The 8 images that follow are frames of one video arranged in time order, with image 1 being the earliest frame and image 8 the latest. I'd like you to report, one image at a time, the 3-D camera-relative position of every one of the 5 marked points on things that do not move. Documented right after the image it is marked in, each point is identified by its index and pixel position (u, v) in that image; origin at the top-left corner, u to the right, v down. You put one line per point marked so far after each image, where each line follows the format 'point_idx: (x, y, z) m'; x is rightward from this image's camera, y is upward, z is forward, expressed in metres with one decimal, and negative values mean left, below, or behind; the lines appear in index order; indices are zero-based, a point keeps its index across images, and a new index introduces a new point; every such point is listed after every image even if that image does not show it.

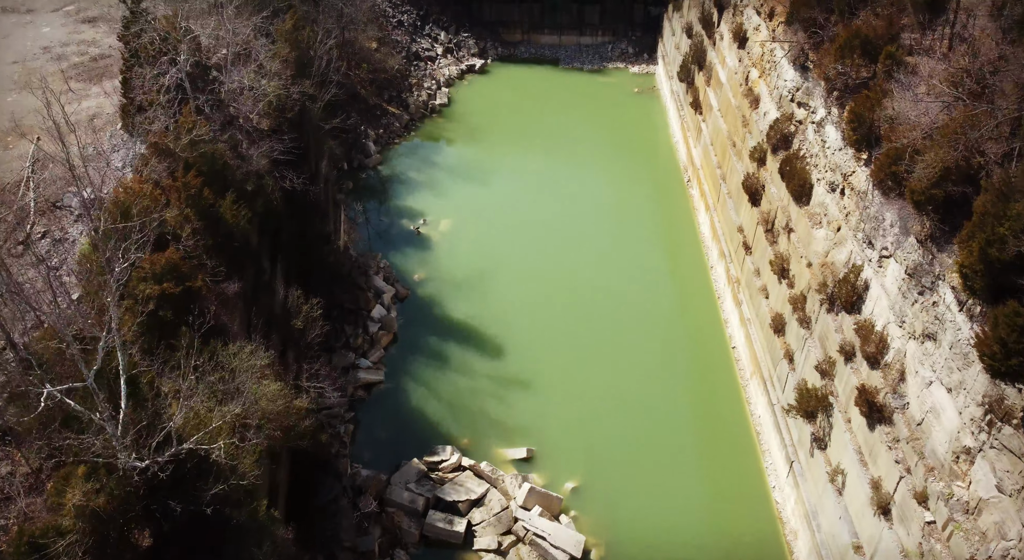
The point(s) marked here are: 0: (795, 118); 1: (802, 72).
0: (+6.7, +3.9, +17.8) m
1: (+6.8, +4.9, +17.7) m
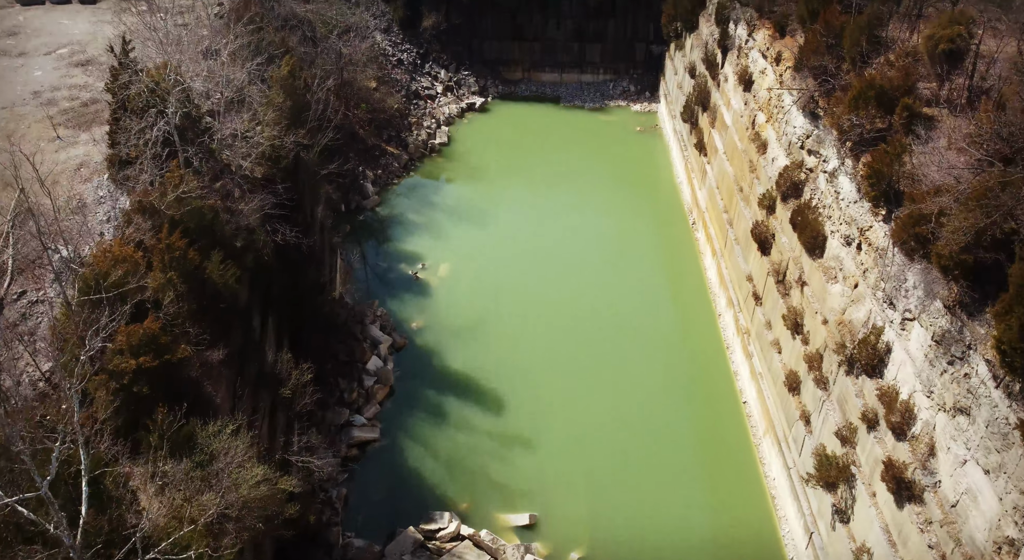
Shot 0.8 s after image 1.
0: (+6.7, +2.7, +17.3) m
1: (+6.8, +3.7, +17.2) m
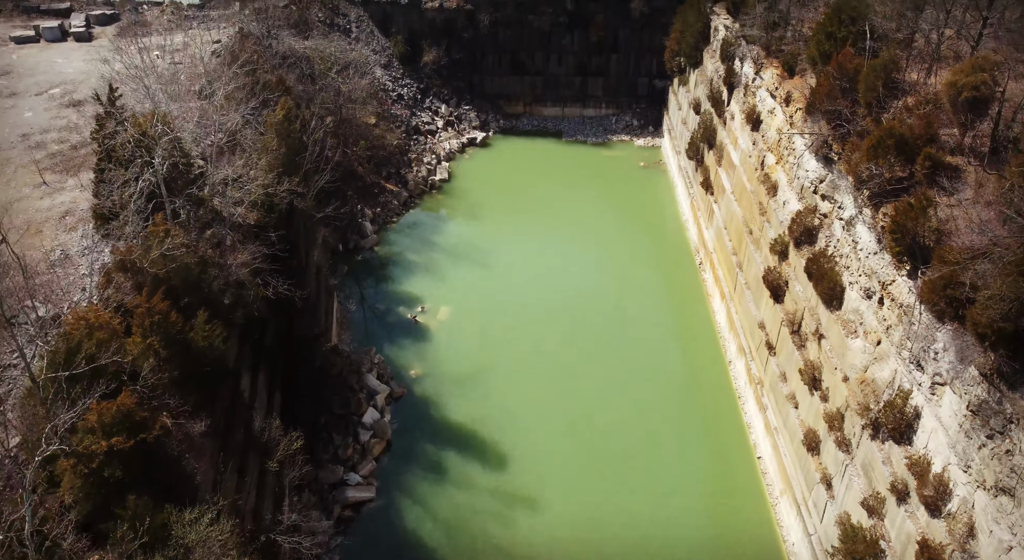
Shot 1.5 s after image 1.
0: (+6.8, +1.6, +16.6) m
1: (+6.9, +2.6, +16.6) m
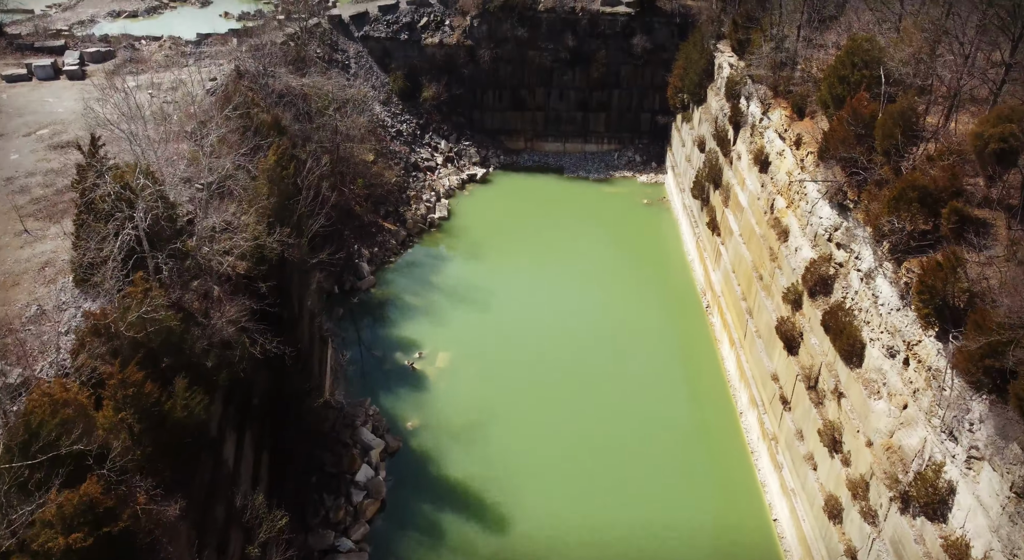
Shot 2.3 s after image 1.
0: (+6.8, +0.4, +15.9) m
1: (+6.9, +1.5, +15.9) m
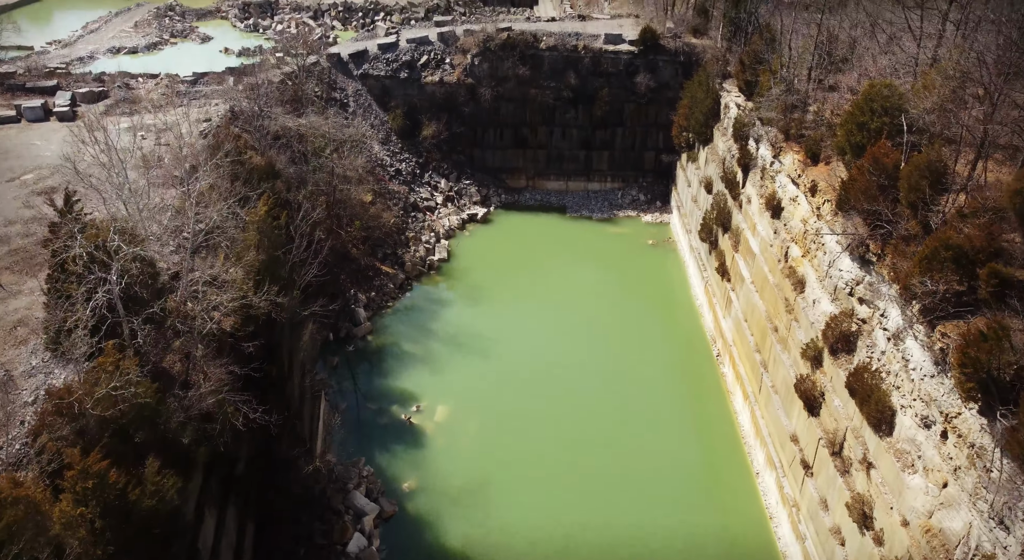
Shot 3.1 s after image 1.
0: (+6.9, -0.7, +15.0) m
1: (+7.0, +0.3, +15.0) m
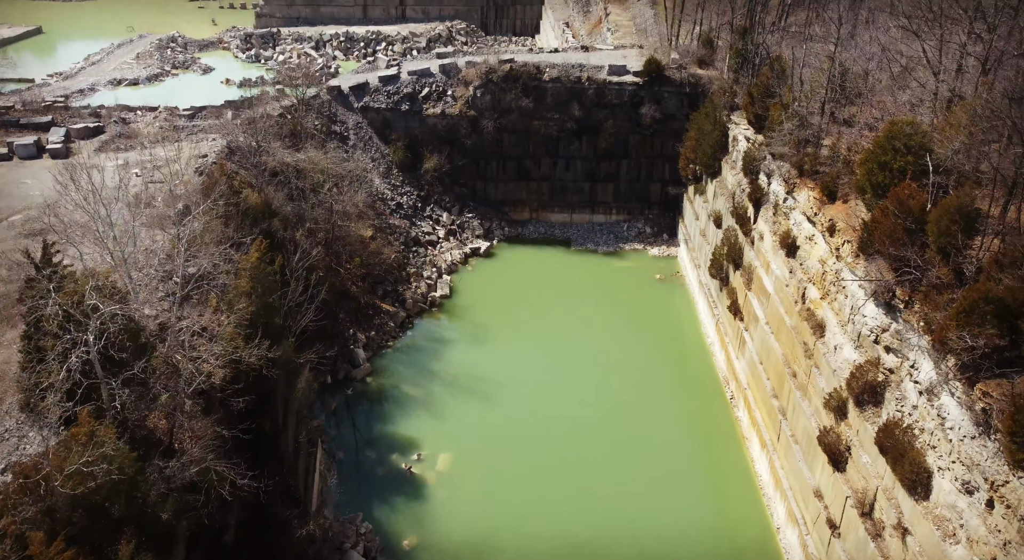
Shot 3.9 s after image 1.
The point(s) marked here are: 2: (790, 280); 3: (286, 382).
0: (+7.0, -1.6, +14.1) m
1: (+7.1, -0.6, +14.1) m
2: (+7.1, 0.0, +19.0) m
3: (-4.9, -2.3, +16.3) m
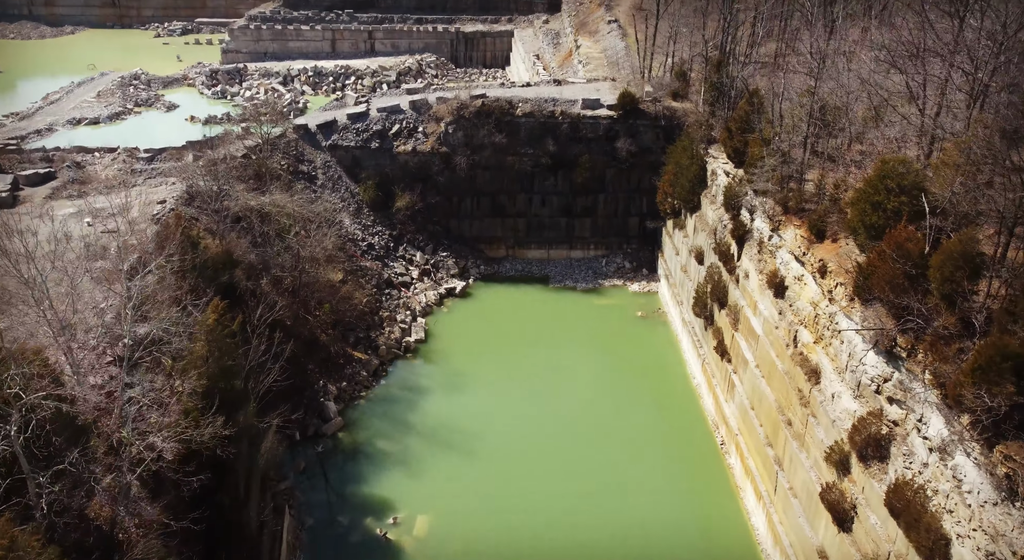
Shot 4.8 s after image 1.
0: (+6.7, -2.5, +13.3) m
1: (+6.8, -1.4, +13.4) m
2: (+6.6, -1.0, +18.3) m
3: (-5.3, -3.5, +15.1) m
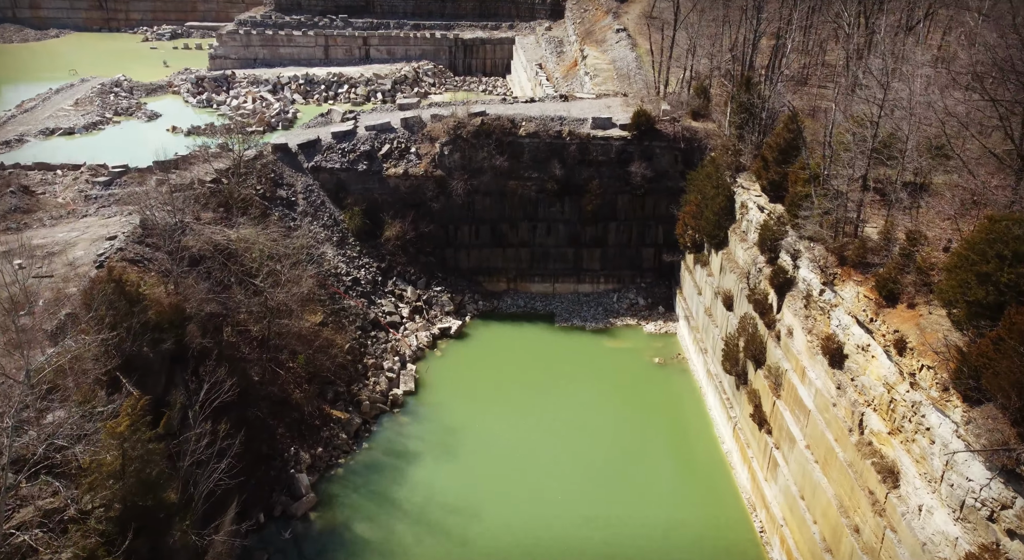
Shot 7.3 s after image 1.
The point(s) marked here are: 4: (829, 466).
0: (+6.8, -3.8, +10.1) m
1: (+6.9, -2.8, +10.2) m
2: (+6.7, -2.4, +15.1) m
3: (-5.2, -4.8, +11.8) m
4: (+6.5, -4.0, +14.9) m
